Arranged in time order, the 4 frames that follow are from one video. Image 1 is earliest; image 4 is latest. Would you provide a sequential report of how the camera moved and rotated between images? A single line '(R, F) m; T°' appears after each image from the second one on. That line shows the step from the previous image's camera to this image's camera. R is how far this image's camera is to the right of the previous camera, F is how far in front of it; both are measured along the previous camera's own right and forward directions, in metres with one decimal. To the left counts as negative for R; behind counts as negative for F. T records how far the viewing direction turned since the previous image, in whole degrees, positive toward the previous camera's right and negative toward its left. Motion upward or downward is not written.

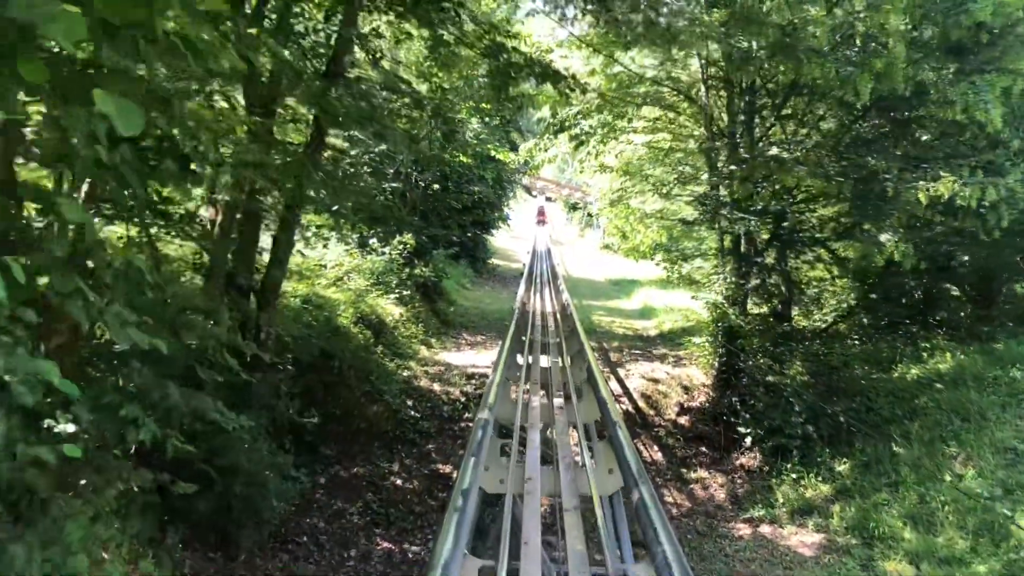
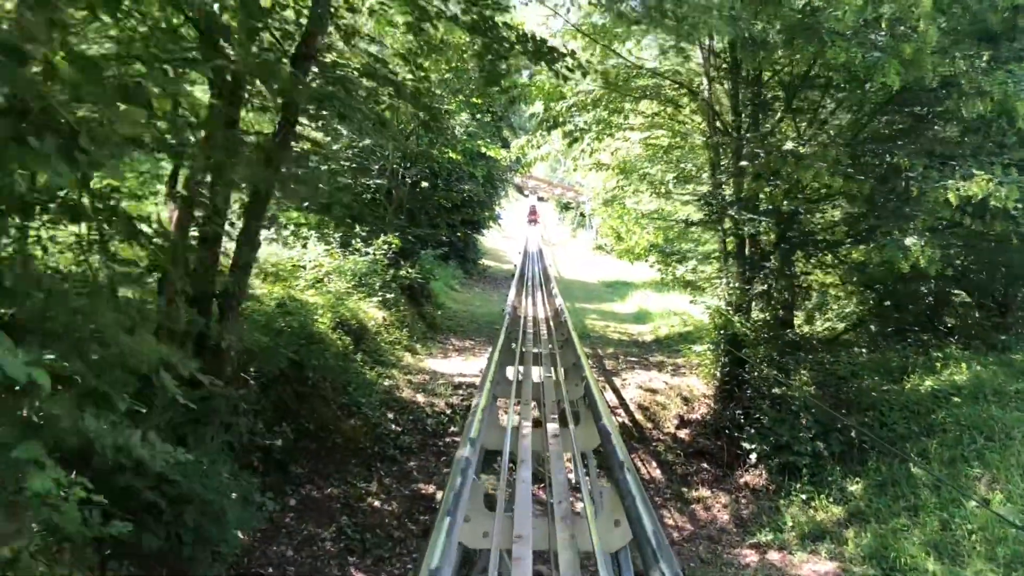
(0.0, +0.5) m; +1°
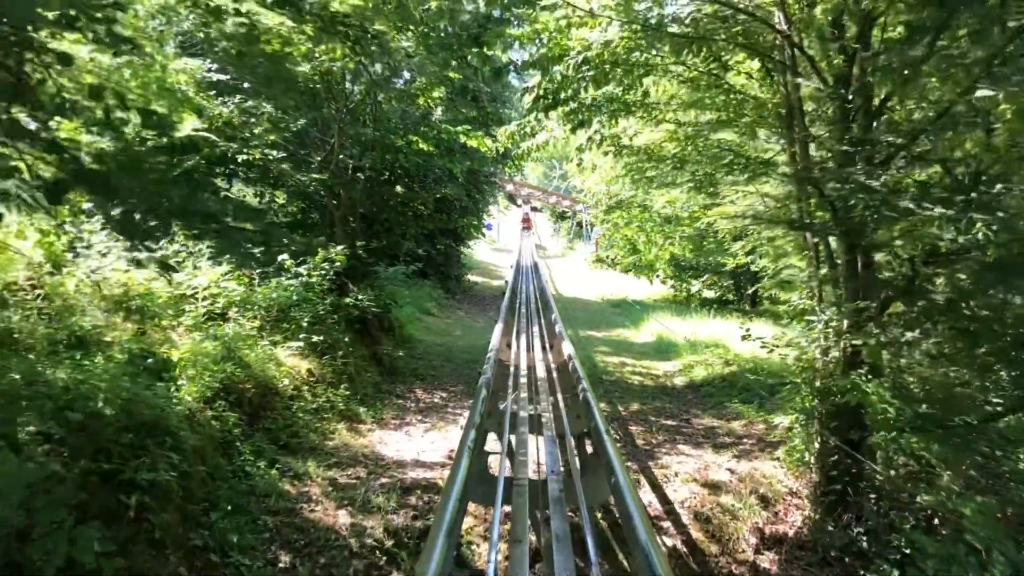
(+0.1, +3.0) m; 0°
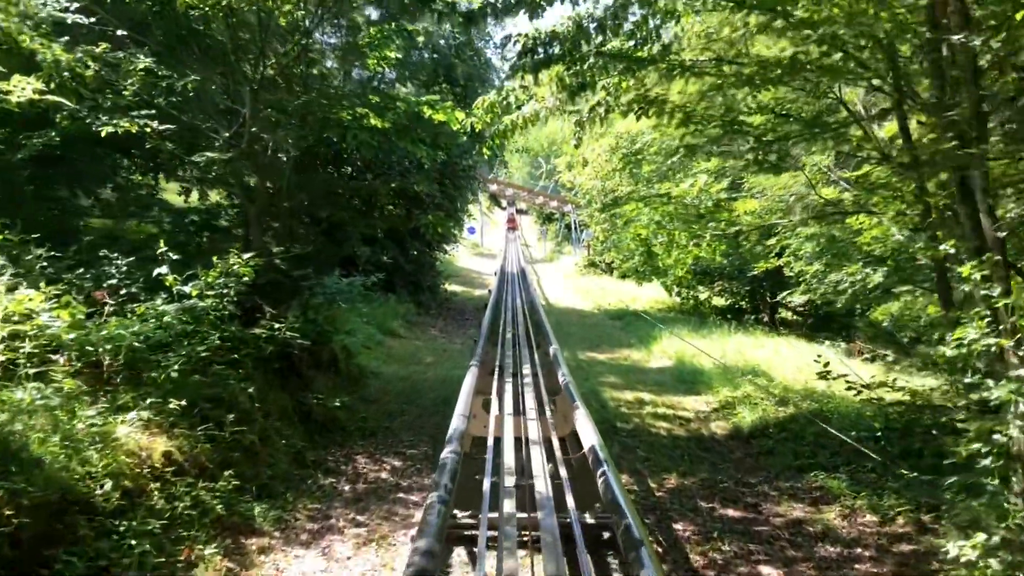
(0.0, +2.4) m; +1°
